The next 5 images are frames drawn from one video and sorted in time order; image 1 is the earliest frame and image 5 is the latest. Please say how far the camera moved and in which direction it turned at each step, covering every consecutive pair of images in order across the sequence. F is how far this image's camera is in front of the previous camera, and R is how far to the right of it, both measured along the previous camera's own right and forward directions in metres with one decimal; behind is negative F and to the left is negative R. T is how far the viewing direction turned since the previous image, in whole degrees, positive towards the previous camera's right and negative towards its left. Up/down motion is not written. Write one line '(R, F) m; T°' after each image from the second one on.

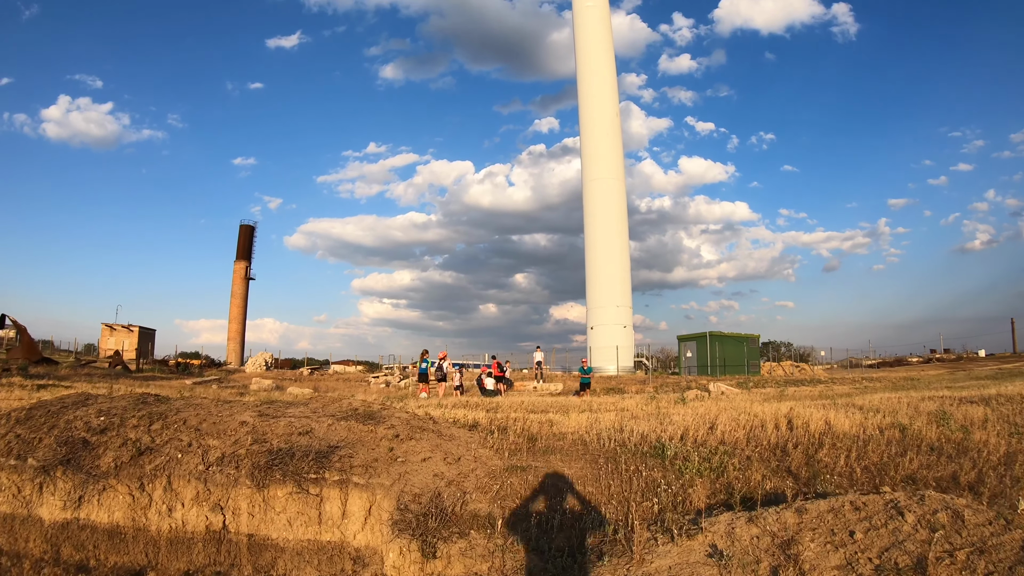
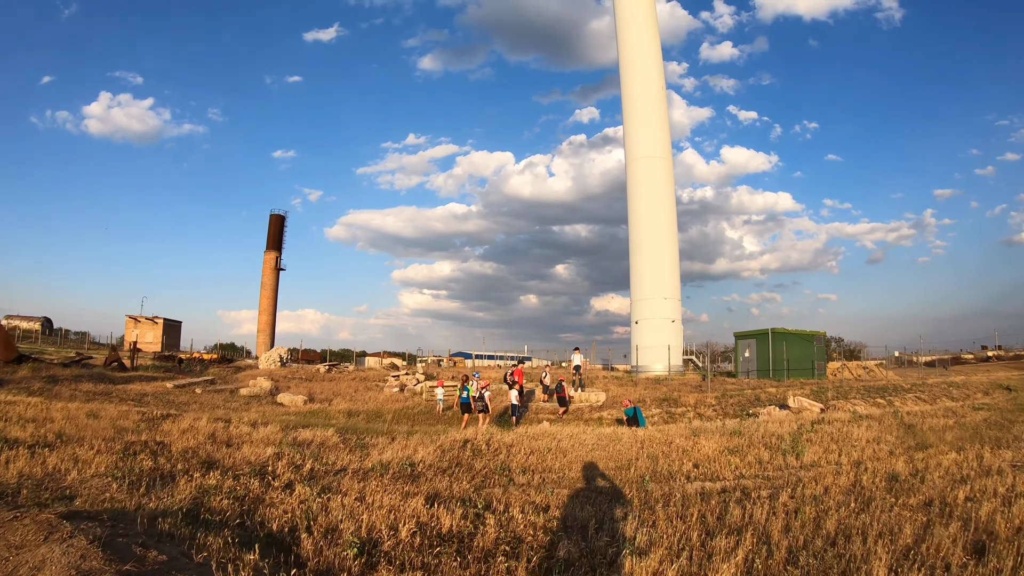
(+0.4, +5.6) m; -3°
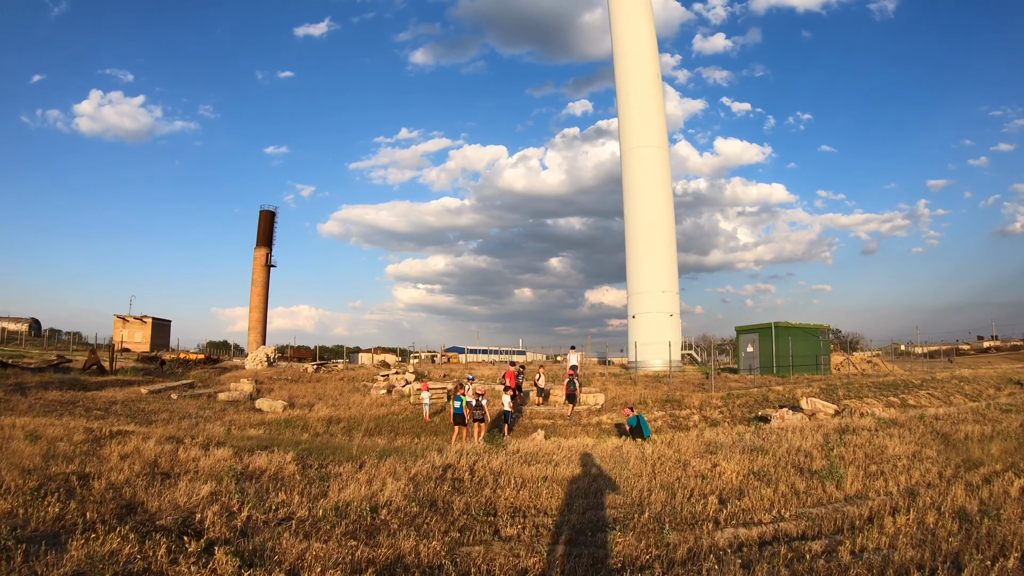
(+0.1, +1.6) m; 0°
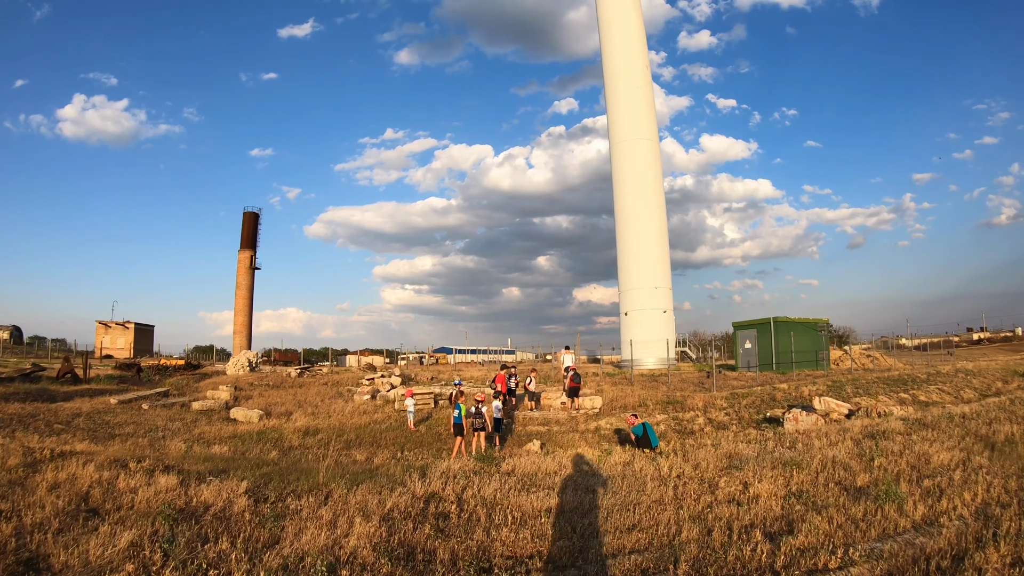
(-0.1, +1.5) m; +1°
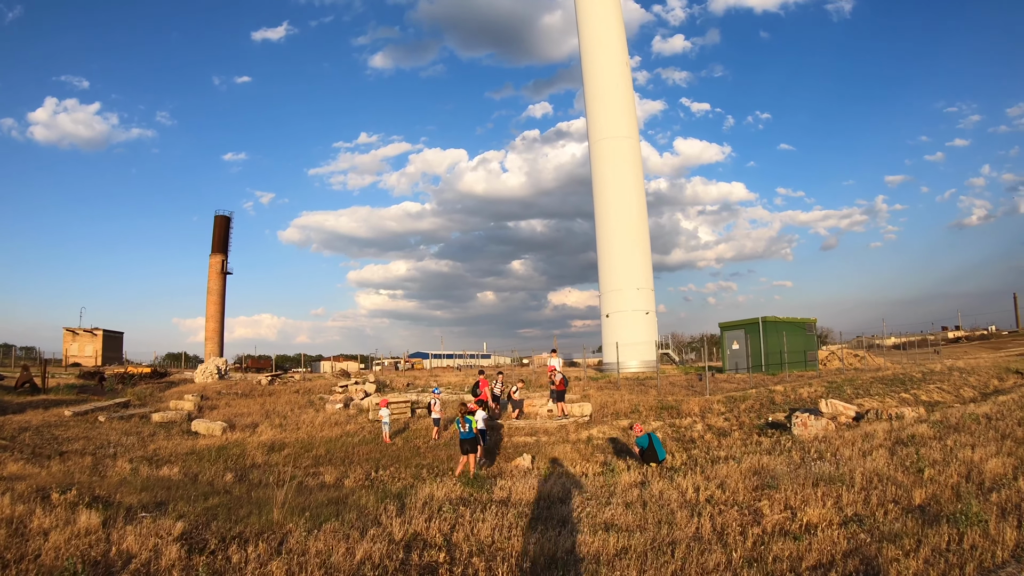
(-0.3, +1.5) m; +2°
